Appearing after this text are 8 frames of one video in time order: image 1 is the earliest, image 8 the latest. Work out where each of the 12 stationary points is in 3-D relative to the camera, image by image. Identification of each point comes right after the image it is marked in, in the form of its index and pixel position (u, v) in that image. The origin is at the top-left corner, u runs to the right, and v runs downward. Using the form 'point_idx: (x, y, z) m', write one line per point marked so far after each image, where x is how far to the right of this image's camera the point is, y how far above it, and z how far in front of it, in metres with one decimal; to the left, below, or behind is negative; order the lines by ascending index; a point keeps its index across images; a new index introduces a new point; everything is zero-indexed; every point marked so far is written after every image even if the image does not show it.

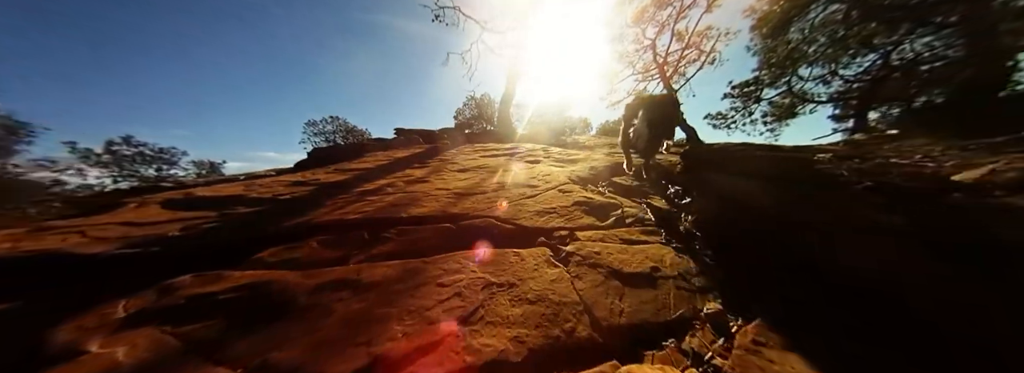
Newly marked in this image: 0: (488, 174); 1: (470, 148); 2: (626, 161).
0: (-0.7, +0.3, +6.2) m
1: (-2.1, +1.8, +10.9) m
2: (+3.7, +0.9, +7.7) m
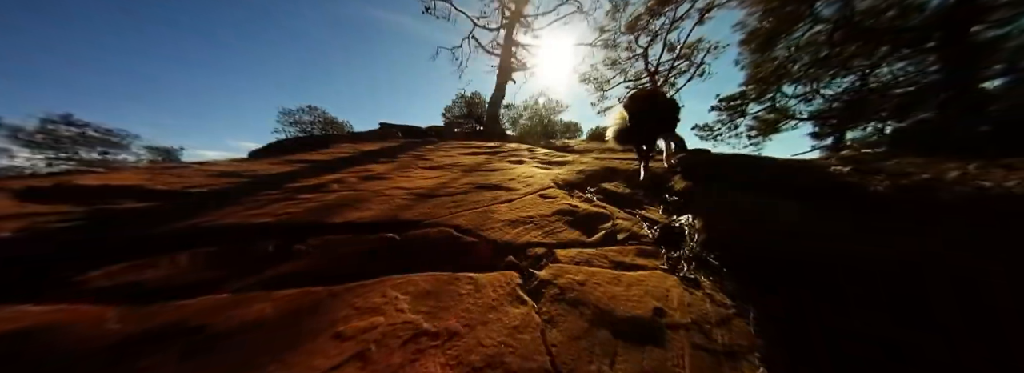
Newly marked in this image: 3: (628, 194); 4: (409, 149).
0: (-1.3, +0.3, +5.4) m
1: (-2.8, +1.8, +10.1) m
2: (+3.1, +0.6, +7.1) m
3: (+2.4, -0.1, +4.6) m
4: (-3.7, +1.3, +8.2) m
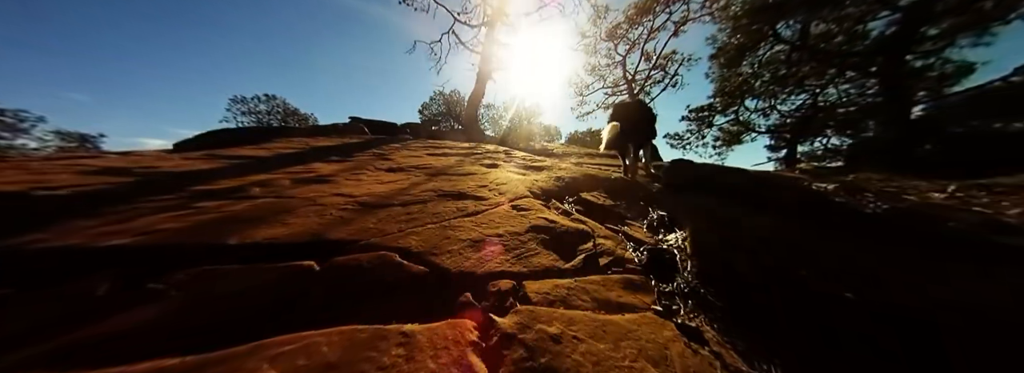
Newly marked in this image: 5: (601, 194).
0: (-1.8, +0.2, +4.7) m
1: (-3.8, +1.7, +9.2) m
2: (+2.4, +0.4, +6.8) m
3: (+1.9, -0.3, +4.3) m
4: (-4.5, +1.2, +7.3) m
5: (+1.9, -0.2, +4.8) m
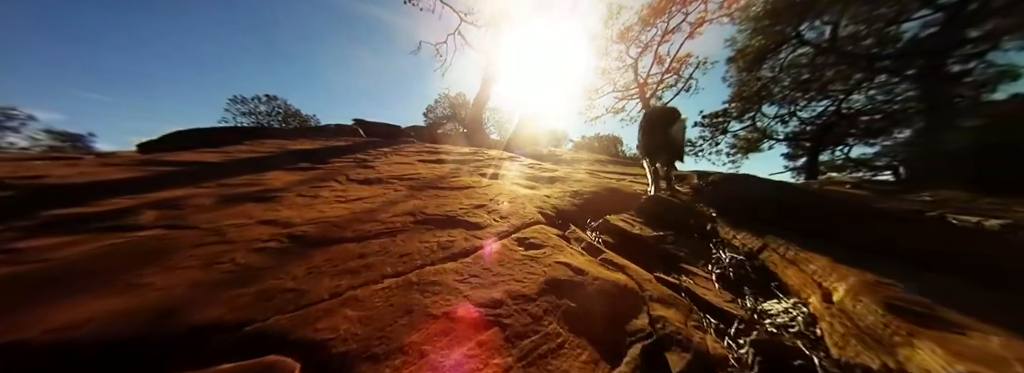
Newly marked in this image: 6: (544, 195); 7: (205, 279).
0: (-1.8, -0.1, +3.6) m
1: (-3.5, +1.4, +8.3) m
2: (+2.5, 0.0, +5.7) m
3: (+1.9, -0.6, +3.1) m
4: (-4.4, +0.9, +6.3) m
5: (+1.9, -0.5, +3.6) m
6: (+0.6, -0.2, +4.4) m
7: (-2.2, -0.6, +1.7) m
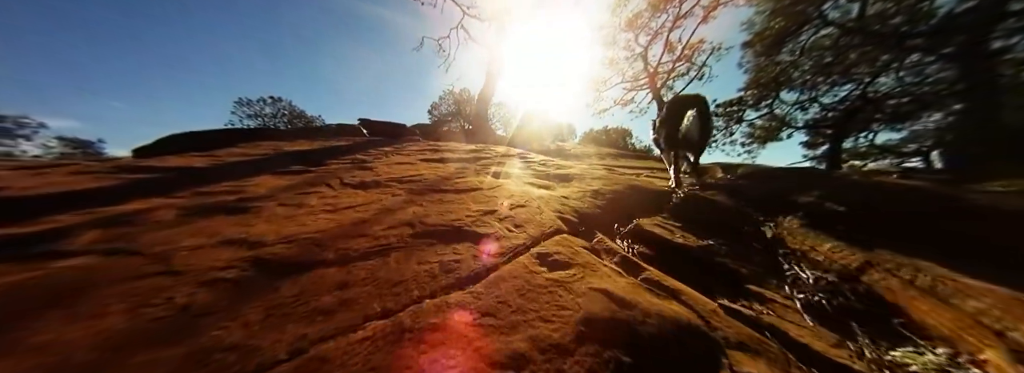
0: (-1.6, -0.2, +3.2) m
1: (-3.3, +1.4, +7.8) m
2: (+2.8, +0.1, +5.1) m
3: (+2.1, -0.6, +2.6) m
4: (-4.1, +0.8, +5.9) m
5: (+2.1, -0.5, +3.1) m
6: (+0.8, -0.2, +3.9) m
7: (-2.0, -0.7, +1.2) m
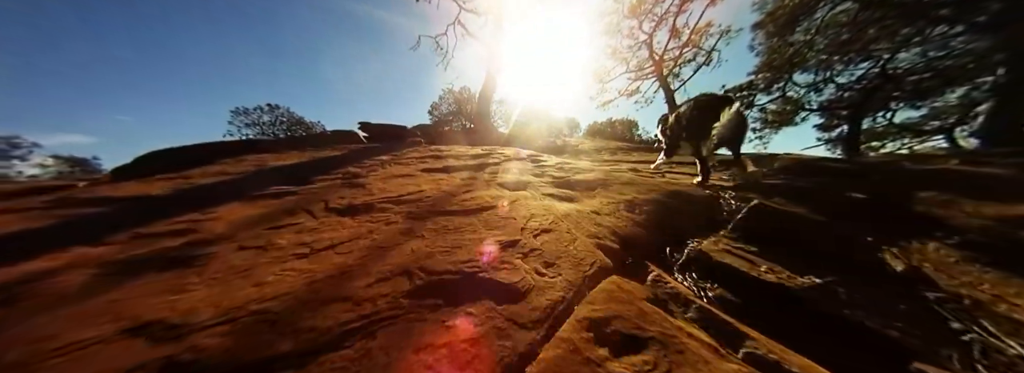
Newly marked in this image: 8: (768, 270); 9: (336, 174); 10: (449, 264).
0: (-1.3, -0.5, +2.6) m
1: (-3.0, +1.1, +7.2) m
2: (+3.0, 0.0, +4.4) m
3: (+2.4, -0.8, +1.9) m
4: (-3.9, +0.5, +5.3) m
5: (+2.4, -0.6, +2.4) m
6: (+1.1, -0.3, +3.2) m
7: (-1.8, -1.1, +0.6) m
8: (+2.3, -0.7, +2.0) m
9: (-3.6, +0.3, +4.7) m
10: (-0.5, -0.7, +2.0) m
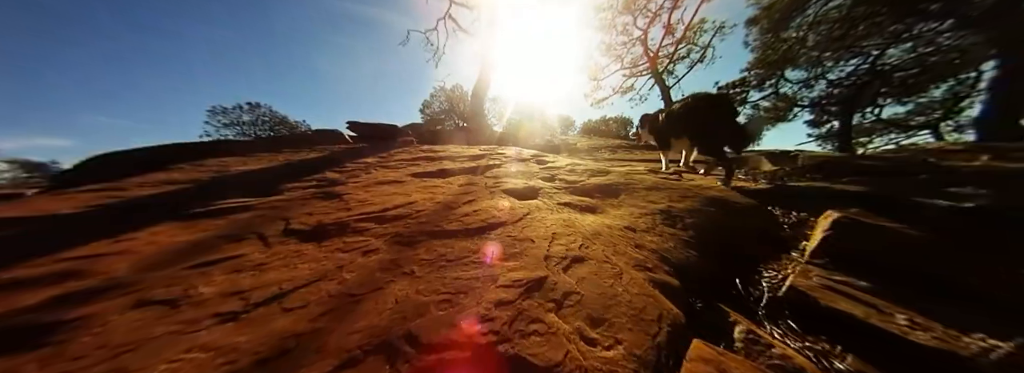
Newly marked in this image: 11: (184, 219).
0: (-1.1, -0.6, +1.9) m
1: (-2.9, +0.9, +6.5) m
2: (+3.2, -0.1, +3.8) m
3: (+2.6, -0.9, +1.3) m
4: (-3.8, +0.3, +4.6) m
5: (+2.6, -0.7, +1.8) m
6: (+1.2, -0.5, +2.6) m
7: (-1.5, -1.3, -0.1) m
8: (+2.4, -0.8, +1.4) m
9: (-3.5, +0.1, +4.0) m
10: (-0.3, -0.8, +1.3) m
11: (-3.8, -0.3, +2.7) m
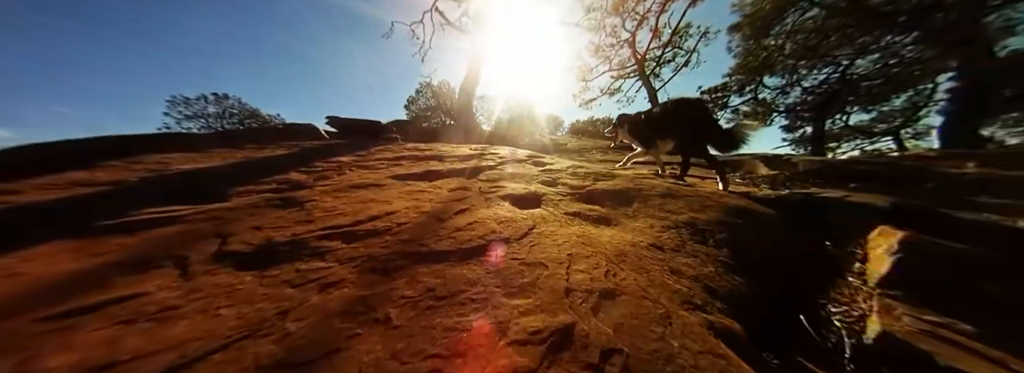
0: (-1.0, -0.7, +1.4) m
1: (-3.1, +0.9, +5.8) m
2: (+3.2, -0.2, +3.5) m
3: (+2.7, -1.0, +1.0) m
4: (-3.8, +0.3, +3.9) m
5: (+2.7, -0.8, +1.5) m
6: (+1.3, -0.5, +2.2) m
7: (-1.4, -1.3, -0.6) m
8: (+2.5, -1.0, +1.1) m
9: (-3.5, +0.1, +3.3) m
10: (-0.2, -0.9, +0.8) m
11: (-3.8, -0.4, +2.0) m
